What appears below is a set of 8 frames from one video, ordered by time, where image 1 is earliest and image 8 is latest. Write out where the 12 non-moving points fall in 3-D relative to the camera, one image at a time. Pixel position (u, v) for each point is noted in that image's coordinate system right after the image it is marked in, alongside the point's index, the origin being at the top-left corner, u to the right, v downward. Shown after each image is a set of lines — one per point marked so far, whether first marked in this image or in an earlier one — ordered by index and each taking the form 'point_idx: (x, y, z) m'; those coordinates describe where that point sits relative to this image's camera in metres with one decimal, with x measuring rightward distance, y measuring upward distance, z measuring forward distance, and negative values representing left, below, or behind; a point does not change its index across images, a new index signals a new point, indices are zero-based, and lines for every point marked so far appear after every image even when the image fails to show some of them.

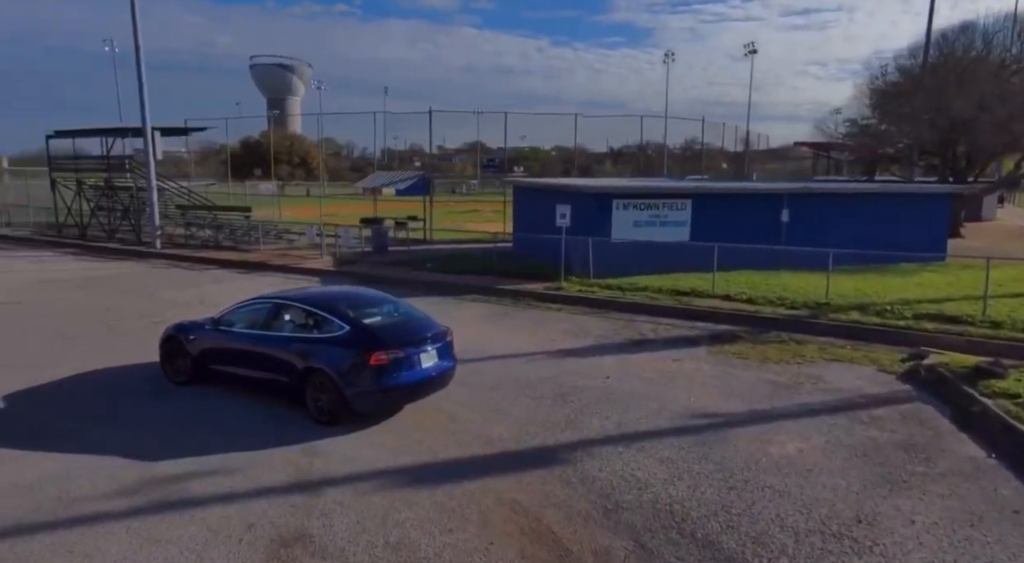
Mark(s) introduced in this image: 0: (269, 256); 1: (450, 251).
0: (-7.0, +0.7, +18.0) m
1: (-1.8, +0.9, +18.5) m
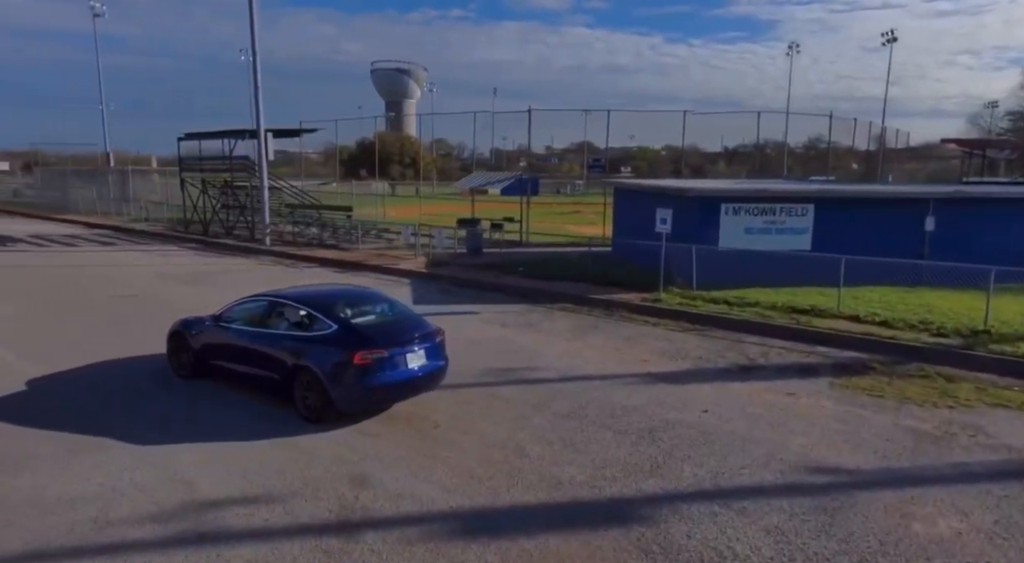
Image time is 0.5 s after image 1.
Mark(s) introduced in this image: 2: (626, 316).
0: (-4.2, +0.8, +18.1) m
1: (+0.9, +0.8, +17.8) m
2: (+2.0, -0.6, +11.1) m
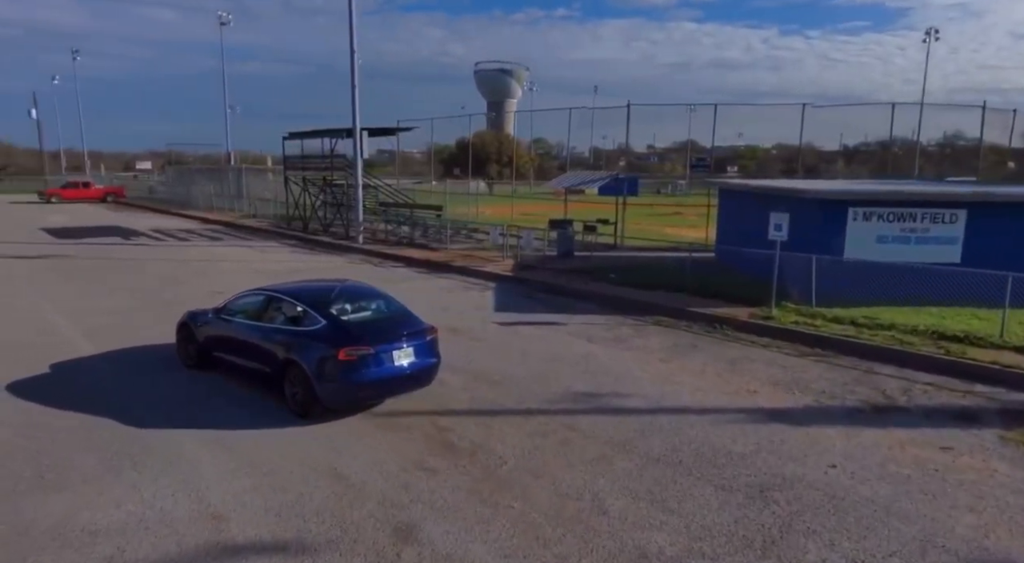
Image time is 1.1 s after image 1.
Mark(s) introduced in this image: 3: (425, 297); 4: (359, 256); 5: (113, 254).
0: (-1.6, +0.7, +17.6) m
1: (+3.4, +0.6, +16.5) m
2: (+3.4, -0.8, +9.8) m
3: (-1.8, -0.4, +12.7) m
4: (-4.7, +0.8, +19.1) m
5: (-12.1, +0.8, +19.1) m
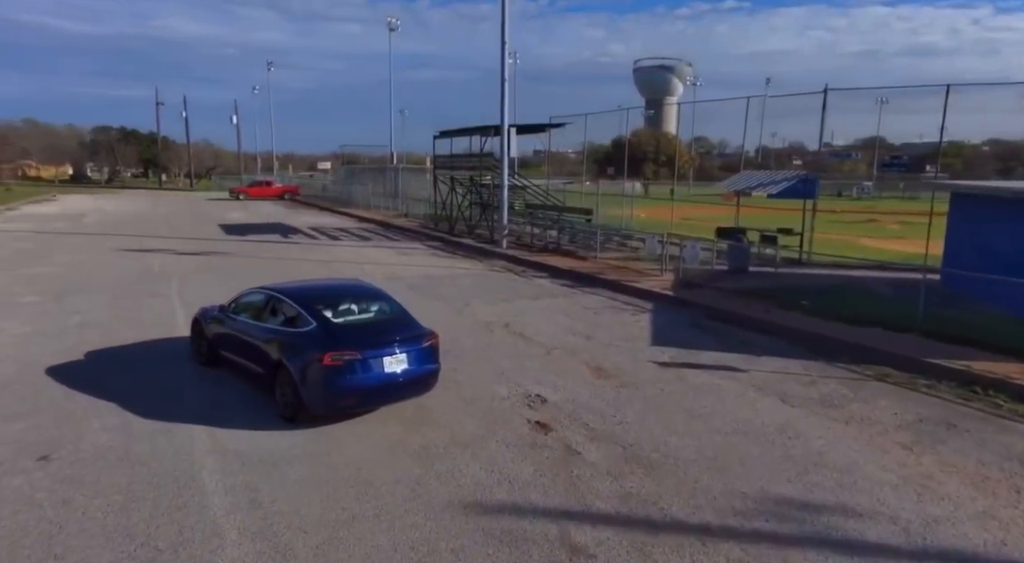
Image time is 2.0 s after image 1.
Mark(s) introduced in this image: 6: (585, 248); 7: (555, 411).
0: (+2.3, +0.4, +15.5) m
1: (+6.9, 0.0, +13.2) m
2: (+5.3, -1.3, +6.7) m
3: (+0.9, -0.7, +10.7) m
4: (-0.3, +0.5, +17.6) m
5: (-7.6, +0.9, +19.4) m
6: (+2.1, +1.0, +18.3) m
7: (+0.5, -1.4, +6.7) m
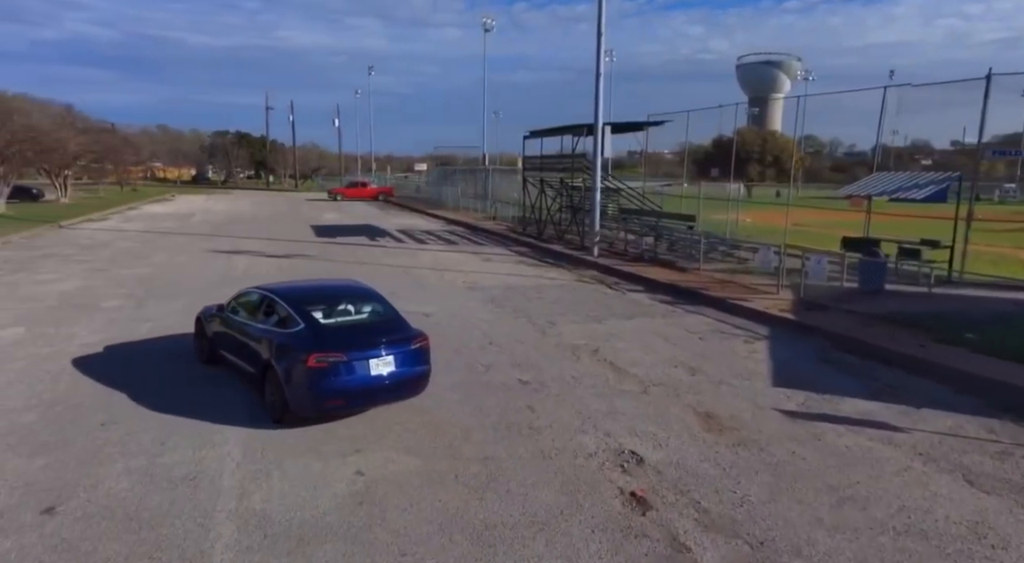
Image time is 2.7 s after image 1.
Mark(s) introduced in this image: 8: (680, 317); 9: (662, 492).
0: (+4.3, 0.0, +13.7) m
1: (+8.5, -0.4, +10.8) m
2: (+6.0, -1.7, +4.6) m
3: (+2.3, -1.0, +9.2) m
4: (+2.0, +0.2, +16.2) m
5: (-4.9, +0.8, +19.0) m
6: (+4.6, +0.6, +16.6) m
7: (+1.2, -1.6, +5.3) m
8: (+3.0, -0.6, +11.1) m
9: (+1.2, -1.7, +5.0) m
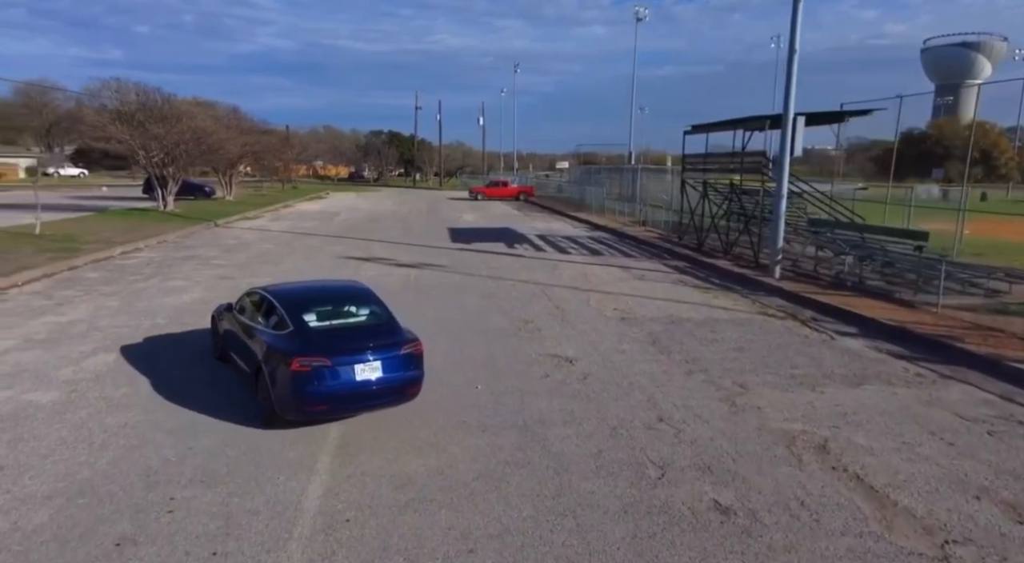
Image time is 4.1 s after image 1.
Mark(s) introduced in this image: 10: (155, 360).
0: (+7.1, -0.7, +10.0) m
1: (+10.6, -1.3, +6.2) m
2: (+6.7, -2.5, +0.7) m
3: (+4.1, -1.6, +5.9) m
4: (+5.4, -0.4, +12.8) m
5: (-0.7, +0.4, +17.0) m
6: (+8.0, -0.1, +12.6) m
7: (+2.2, -2.2, +2.3) m
8: (+5.2, -1.3, +7.7) m
9: (+2.1, -2.3, +2.1) m
10: (-4.9, -1.1, +8.6) m
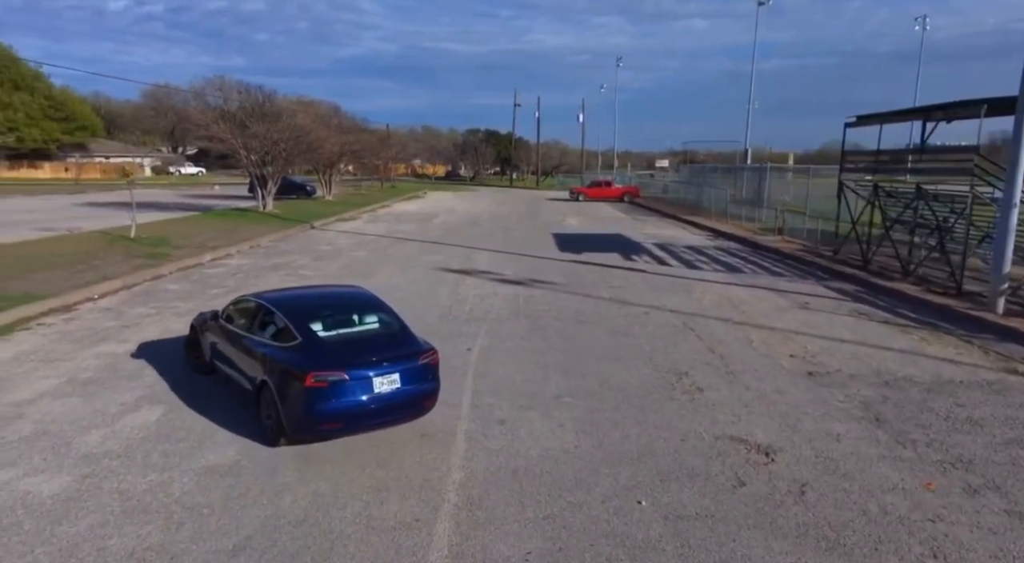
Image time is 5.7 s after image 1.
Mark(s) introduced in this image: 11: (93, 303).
0: (+8.8, -1.4, +6.3) m
1: (+11.7, -2.1, +2.1) m
2: (+7.0, -3.2, -2.9) m
3: (+5.2, -2.2, +2.7) m
4: (+7.5, -1.1, +9.3) m
5: (+2.1, -0.1, +14.4) m
6: (+10.1, -0.8, +8.8) m
7: (+2.8, -2.8, -0.6) m
8: (+6.6, -1.9, +4.3) m
9: (+2.7, -2.9, -0.8) m
10: (-3.3, -1.5, +6.7) m
11: (-7.9, -0.4, +11.9) m
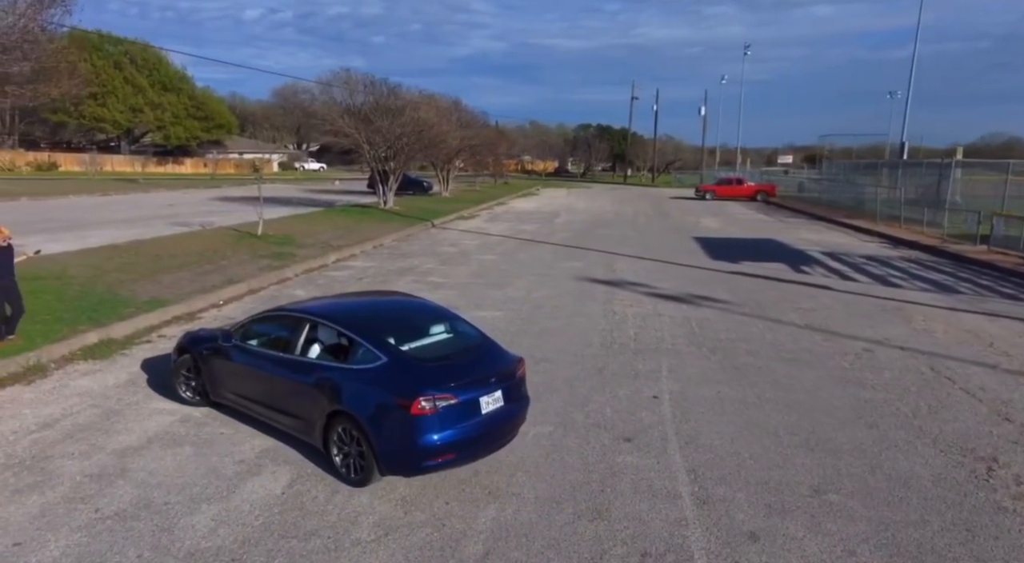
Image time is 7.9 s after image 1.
0: (+10.5, -2.0, +2.6) m
1: (+12.7, -2.8, -2.0) m
2: (+7.2, -3.8, -6.1) m
3: (+6.4, -2.7, -0.3) m
4: (+9.7, -1.6, +5.9) m
5: (+5.2, -0.5, +11.7) m
6: (+12.2, -1.5, +4.9) m
7: (+3.5, -3.3, -3.1) m
8: (+8.0, -2.5, +1.0) m
9: (+3.3, -3.3, -3.3) m
10: (-1.3, -1.7, +5.0) m
11: (-5.1, -0.5, +10.9) m
